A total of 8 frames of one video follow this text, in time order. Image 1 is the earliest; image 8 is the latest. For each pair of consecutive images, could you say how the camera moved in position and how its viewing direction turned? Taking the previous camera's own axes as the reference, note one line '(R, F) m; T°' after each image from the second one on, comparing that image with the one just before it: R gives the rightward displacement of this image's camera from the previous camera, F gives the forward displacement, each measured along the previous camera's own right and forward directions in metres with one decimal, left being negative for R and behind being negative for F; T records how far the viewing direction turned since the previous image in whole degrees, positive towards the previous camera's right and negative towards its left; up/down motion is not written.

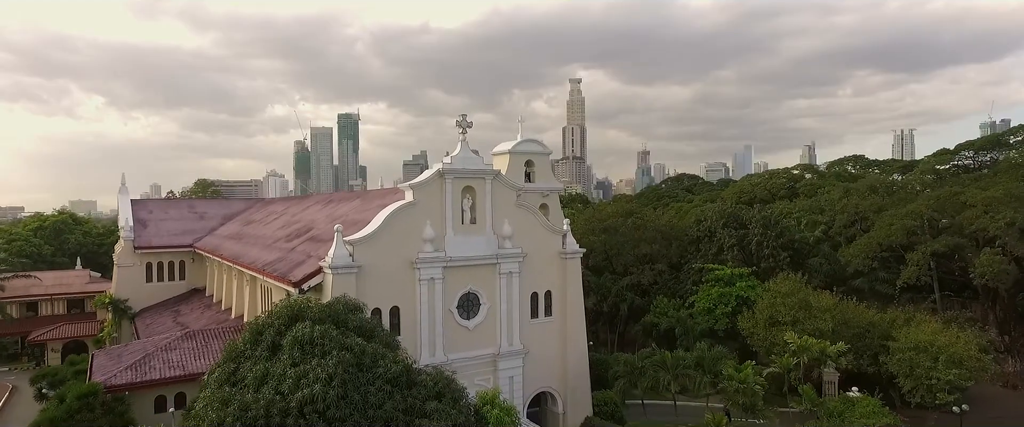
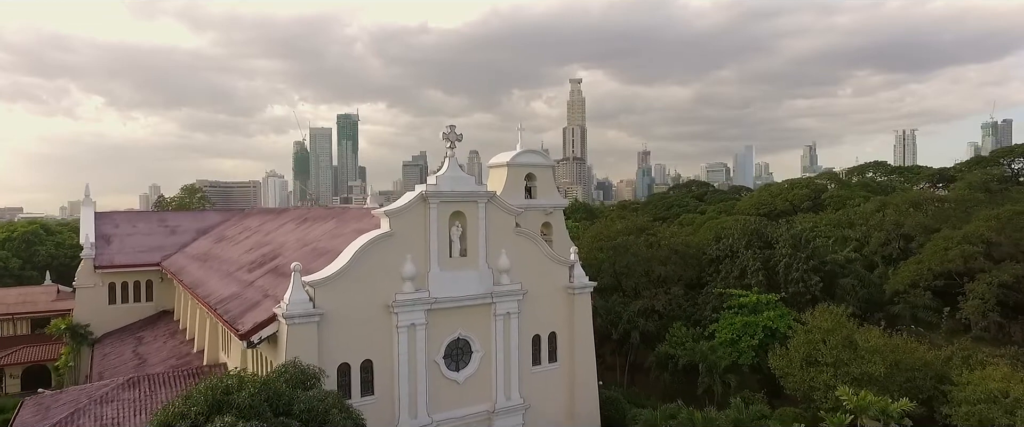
(0.0, +2.5) m; 0°
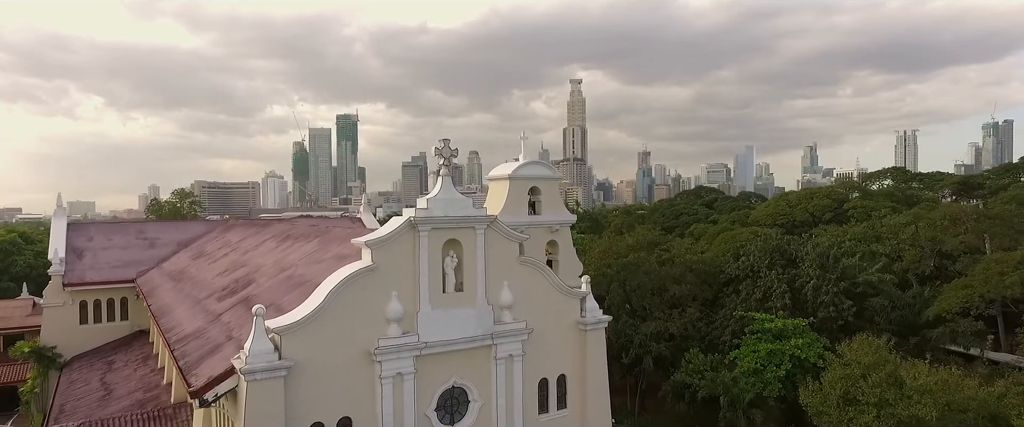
(-0.1, +1.8) m; 0°
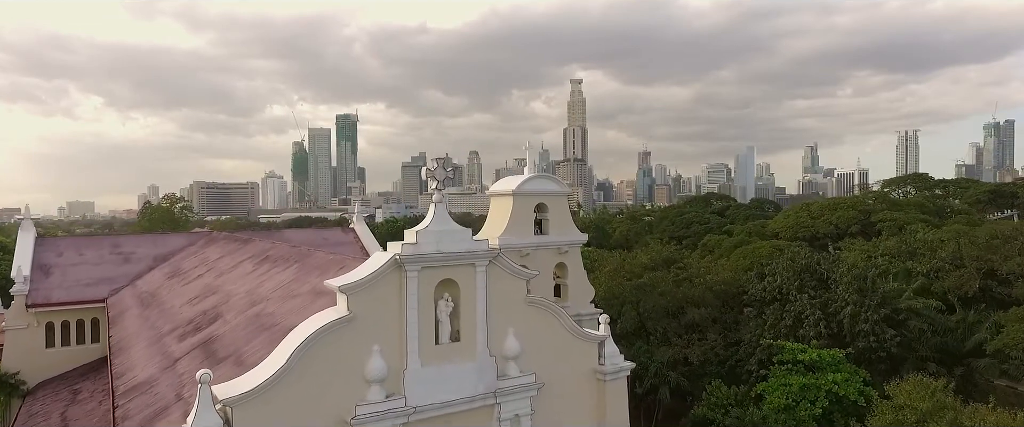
(-0.1, +1.8) m; 0°
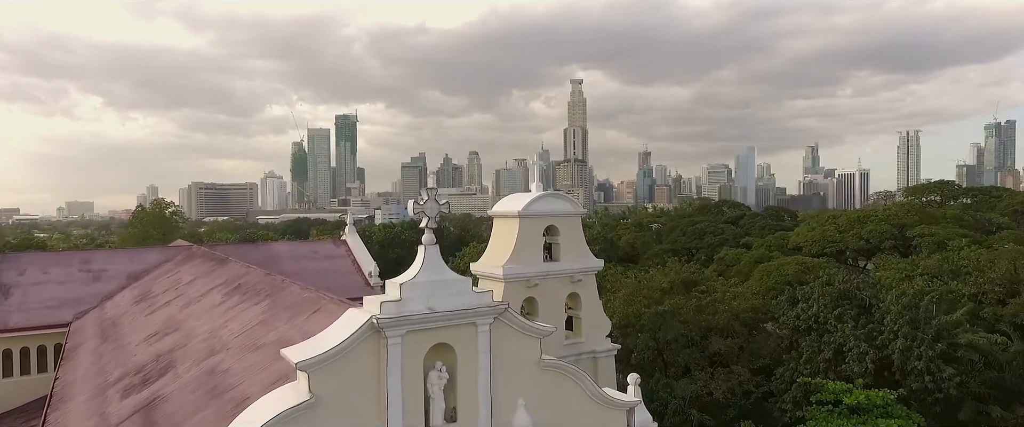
(-0.1, +2.0) m; 0°
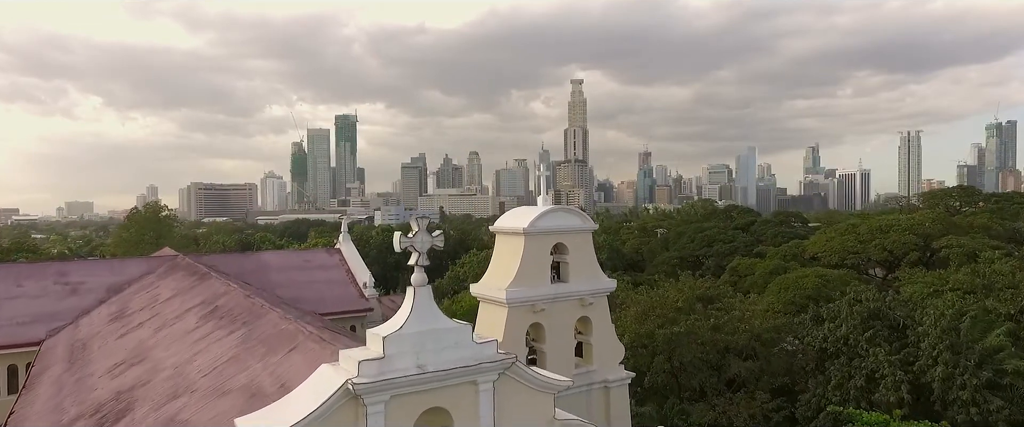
(-0.1, +1.3) m; 0°
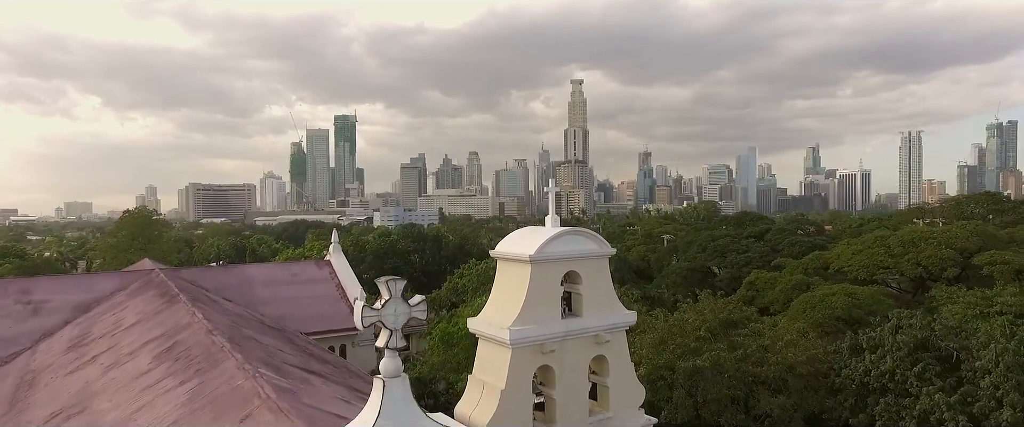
(-0.1, +1.7) m; 0°
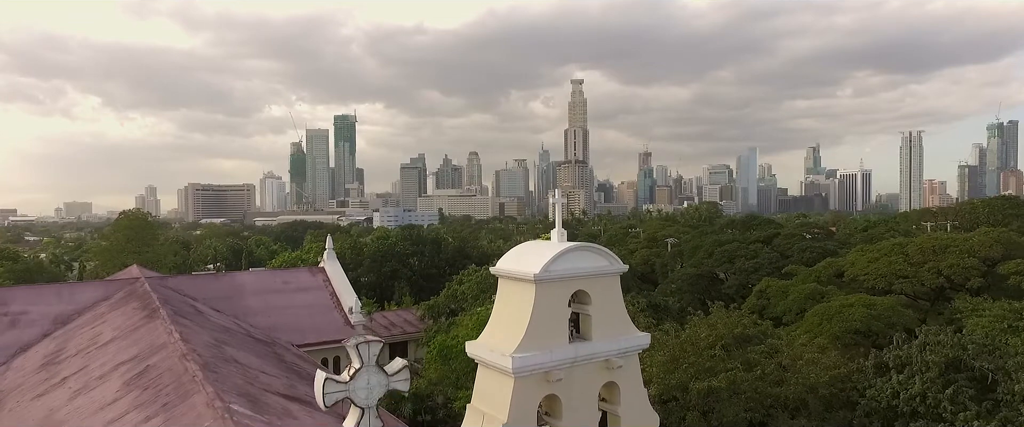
(0.0, +0.9) m; 0°
